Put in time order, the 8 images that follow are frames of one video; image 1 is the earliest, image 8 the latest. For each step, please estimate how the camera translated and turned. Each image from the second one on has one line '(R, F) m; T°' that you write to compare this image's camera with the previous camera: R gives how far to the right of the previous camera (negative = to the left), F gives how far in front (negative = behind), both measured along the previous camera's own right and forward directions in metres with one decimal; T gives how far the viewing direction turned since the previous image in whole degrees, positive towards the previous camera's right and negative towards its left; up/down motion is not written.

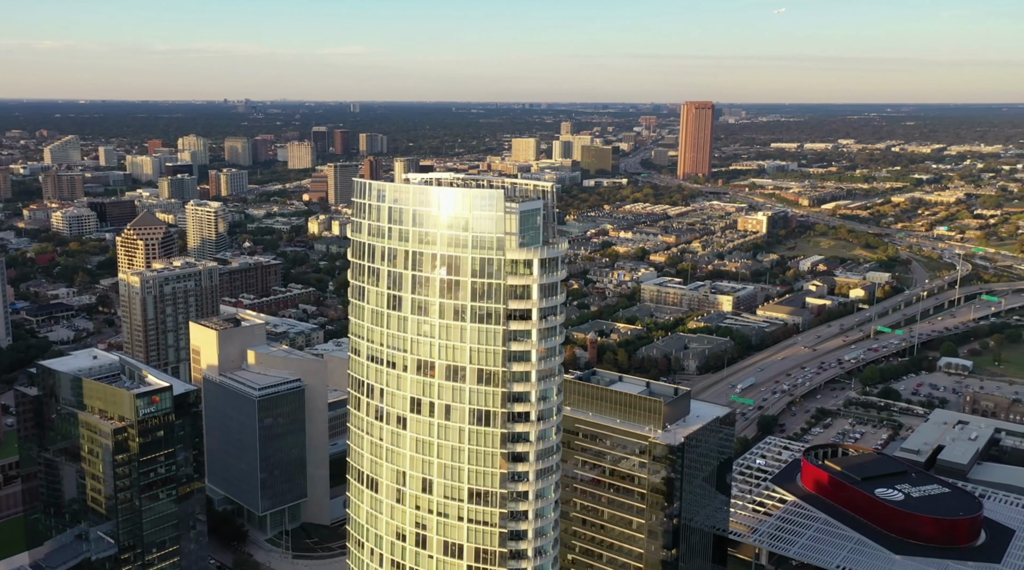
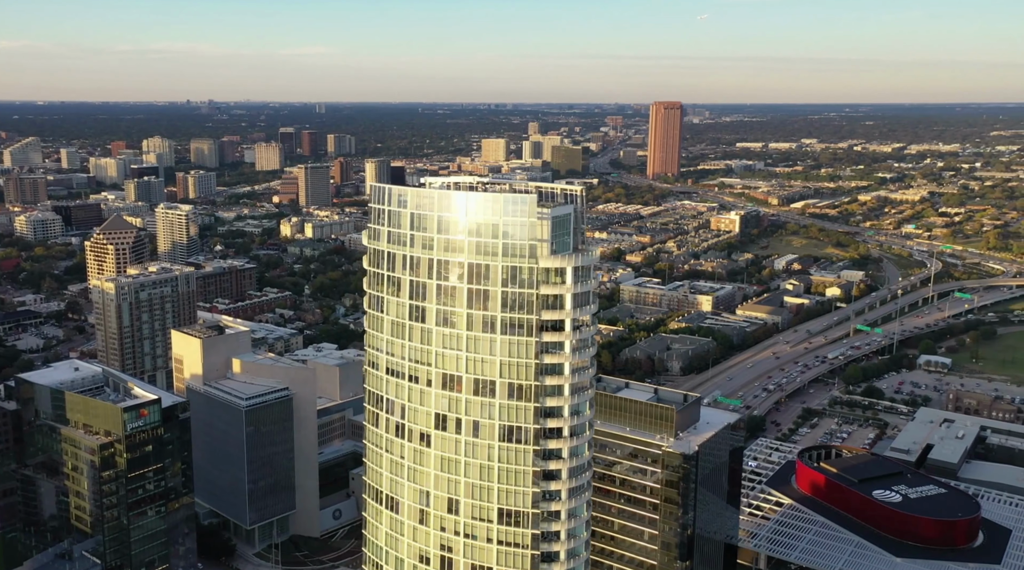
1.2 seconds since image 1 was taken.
(-1.1, +0.9) m; +2°
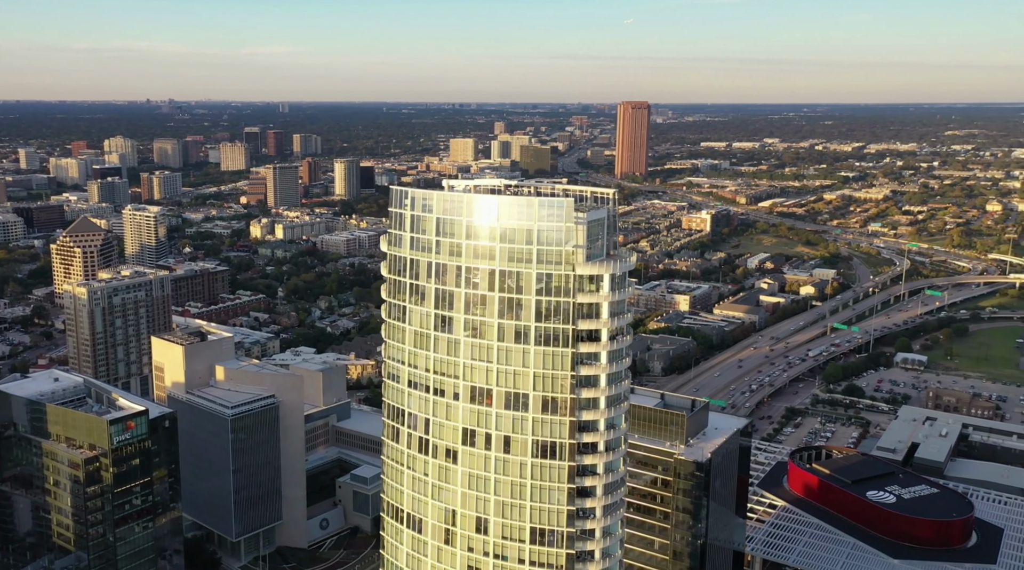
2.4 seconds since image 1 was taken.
(-1.1, +0.9) m; +2°
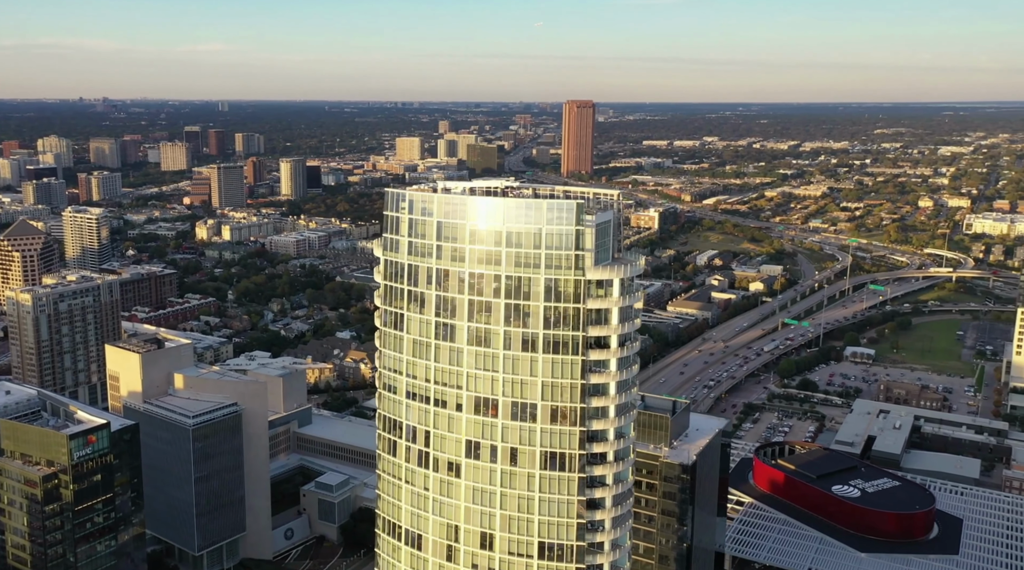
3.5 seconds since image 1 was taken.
(-0.9, +0.6) m; +4°
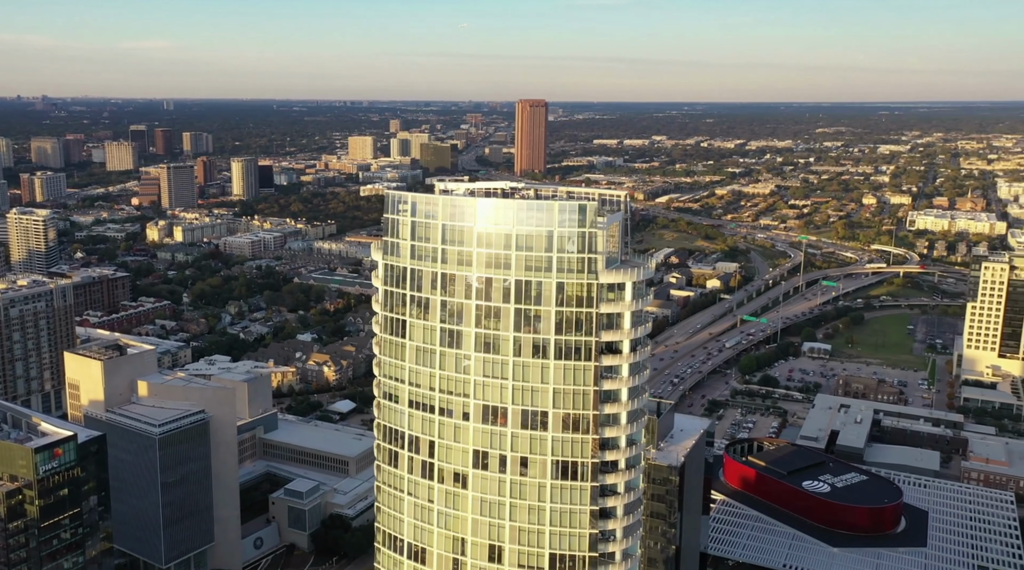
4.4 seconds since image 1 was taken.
(-0.8, +0.5) m; +3°
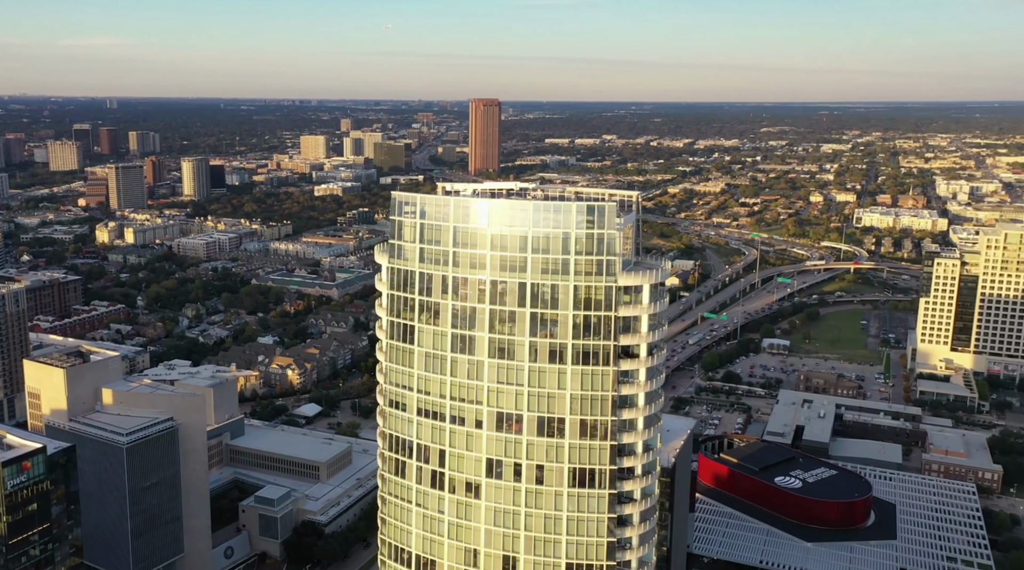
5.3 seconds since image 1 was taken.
(-0.8, +0.5) m; +3°
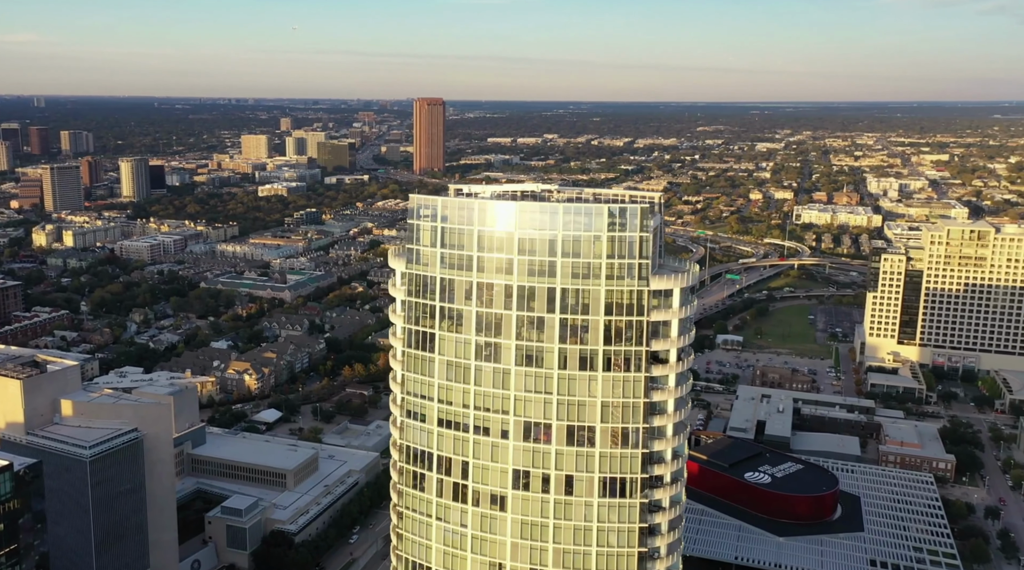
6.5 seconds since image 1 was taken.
(-1.1, +0.6) m; +4°
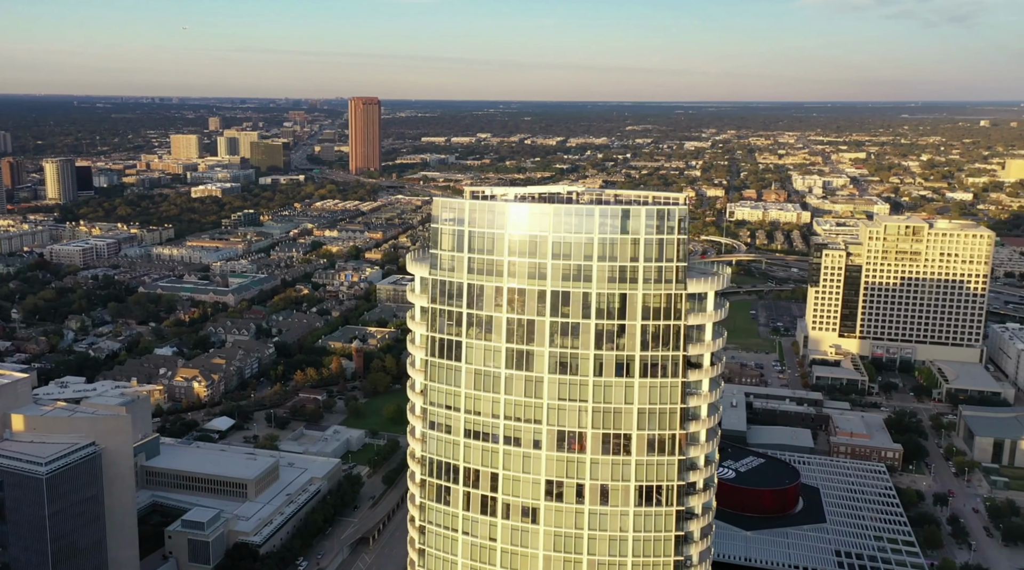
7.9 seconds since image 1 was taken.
(-1.2, +0.7) m; +4°
